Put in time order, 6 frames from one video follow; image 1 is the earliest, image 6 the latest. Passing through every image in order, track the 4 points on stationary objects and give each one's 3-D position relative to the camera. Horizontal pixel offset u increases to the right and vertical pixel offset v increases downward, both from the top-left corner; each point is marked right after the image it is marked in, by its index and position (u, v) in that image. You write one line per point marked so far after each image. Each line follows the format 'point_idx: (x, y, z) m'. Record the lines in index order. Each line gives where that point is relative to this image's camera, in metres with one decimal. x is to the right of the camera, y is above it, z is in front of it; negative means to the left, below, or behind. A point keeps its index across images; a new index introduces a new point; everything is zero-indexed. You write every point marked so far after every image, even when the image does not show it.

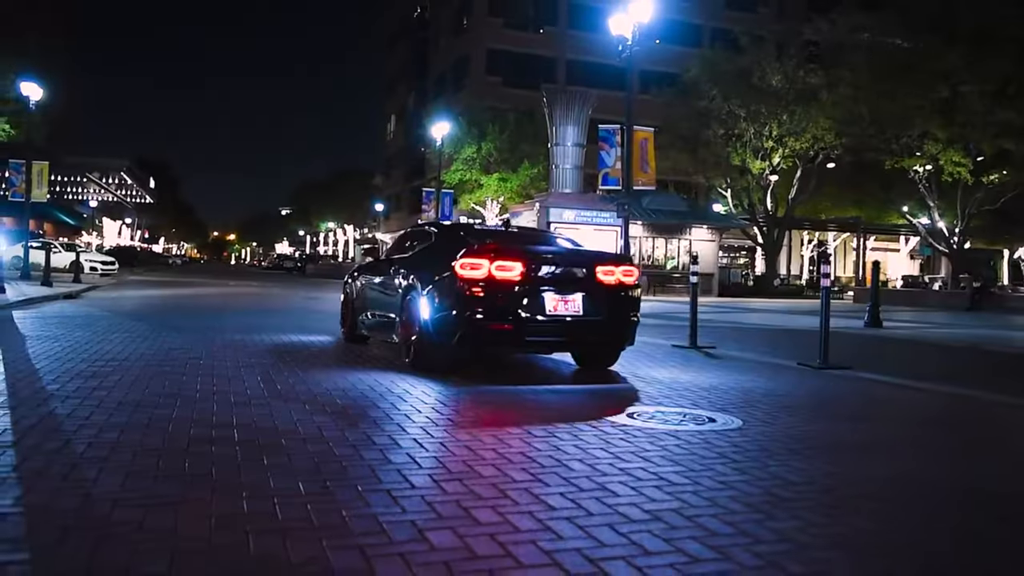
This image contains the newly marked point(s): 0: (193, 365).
0: (-4.0, -0.9, +10.9) m
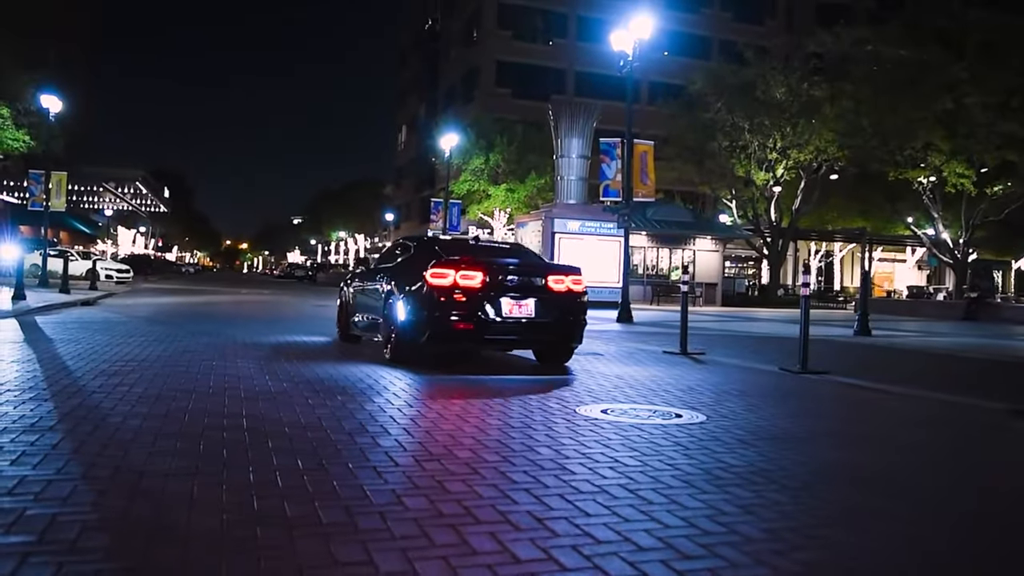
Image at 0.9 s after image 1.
0: (-4.0, -0.9, +11.5) m
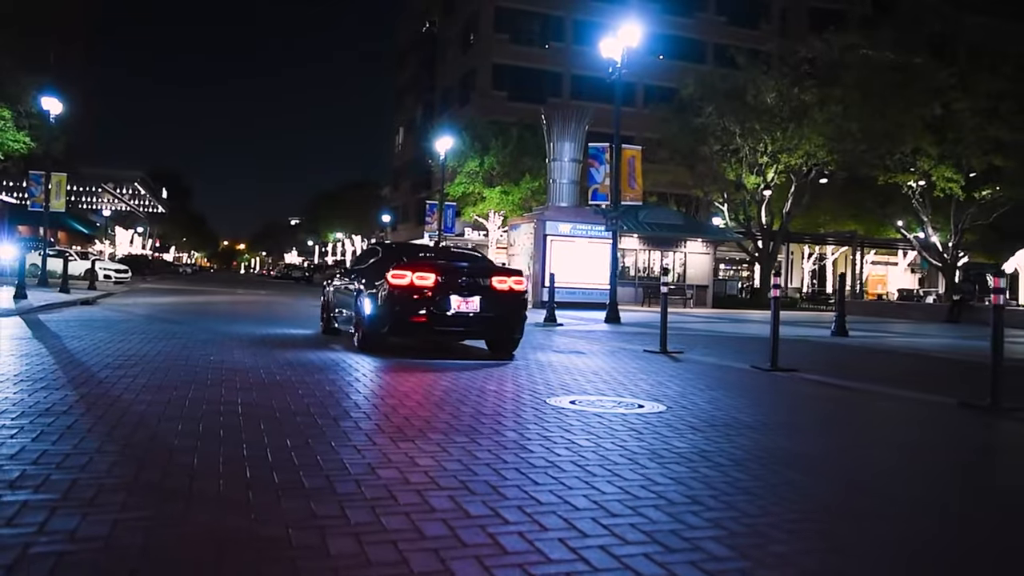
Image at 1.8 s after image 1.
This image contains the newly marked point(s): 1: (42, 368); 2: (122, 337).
0: (-4.2, -0.9, +11.9) m
1: (-5.3, -0.9, +10.1) m
2: (-6.3, -0.8, +14.4) m
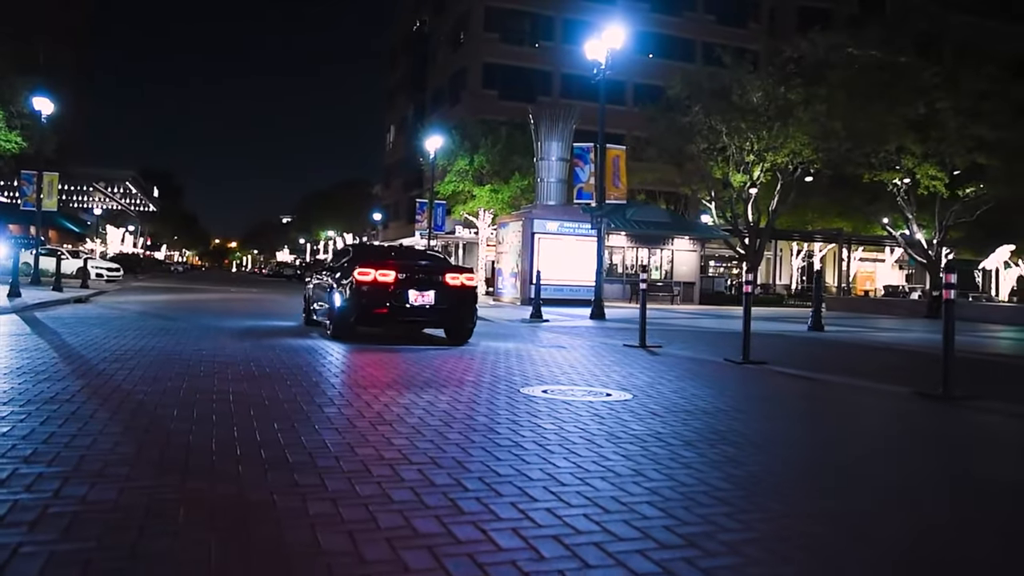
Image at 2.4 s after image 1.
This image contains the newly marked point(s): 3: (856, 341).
0: (-4.4, -0.9, +12.3) m
1: (-5.5, -0.9, +10.5) m
2: (-6.5, -0.8, +14.8) m
3: (+7.2, -1.1, +18.7) m
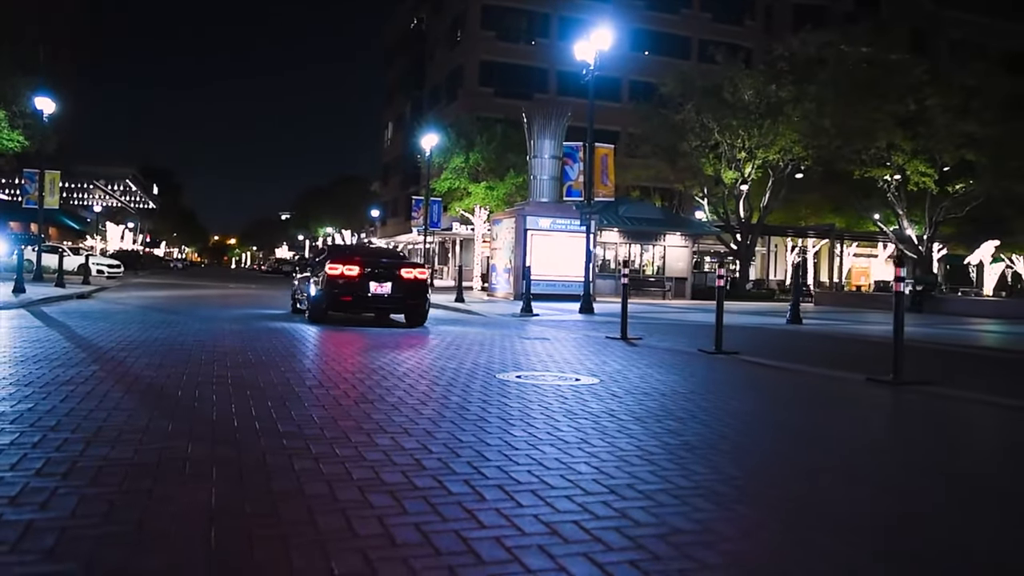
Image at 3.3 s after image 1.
0: (-4.6, -0.8, +12.9) m
1: (-5.7, -0.8, +11.0) m
2: (-6.7, -0.7, +15.3) m
3: (+7.0, -1.0, +19.3) m
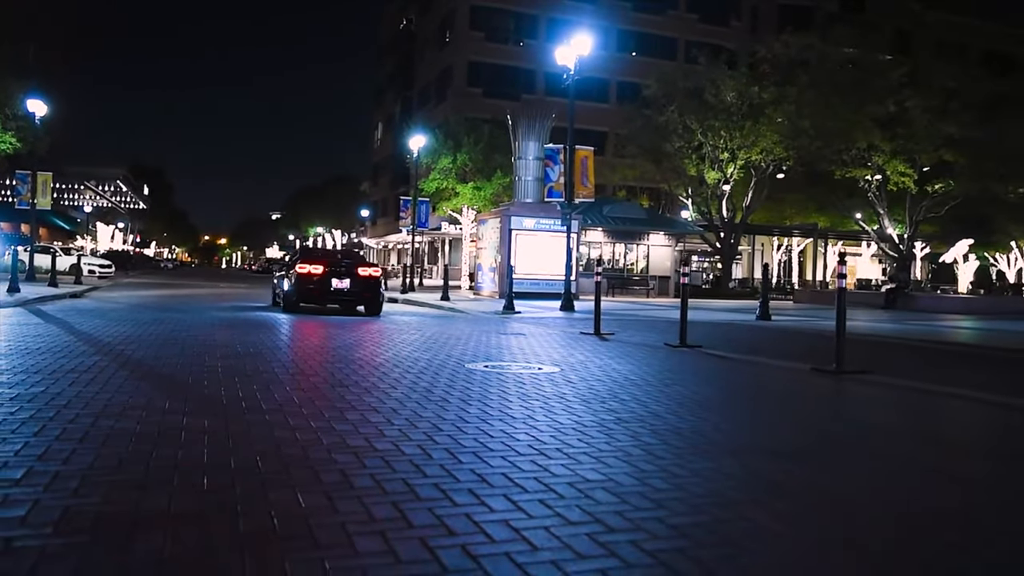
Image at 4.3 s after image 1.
0: (-5.0, -0.8, +13.4) m
1: (-6.0, -0.8, +11.6) m
2: (-7.1, -0.7, +15.9) m
3: (+6.6, -0.9, +20.0) m
